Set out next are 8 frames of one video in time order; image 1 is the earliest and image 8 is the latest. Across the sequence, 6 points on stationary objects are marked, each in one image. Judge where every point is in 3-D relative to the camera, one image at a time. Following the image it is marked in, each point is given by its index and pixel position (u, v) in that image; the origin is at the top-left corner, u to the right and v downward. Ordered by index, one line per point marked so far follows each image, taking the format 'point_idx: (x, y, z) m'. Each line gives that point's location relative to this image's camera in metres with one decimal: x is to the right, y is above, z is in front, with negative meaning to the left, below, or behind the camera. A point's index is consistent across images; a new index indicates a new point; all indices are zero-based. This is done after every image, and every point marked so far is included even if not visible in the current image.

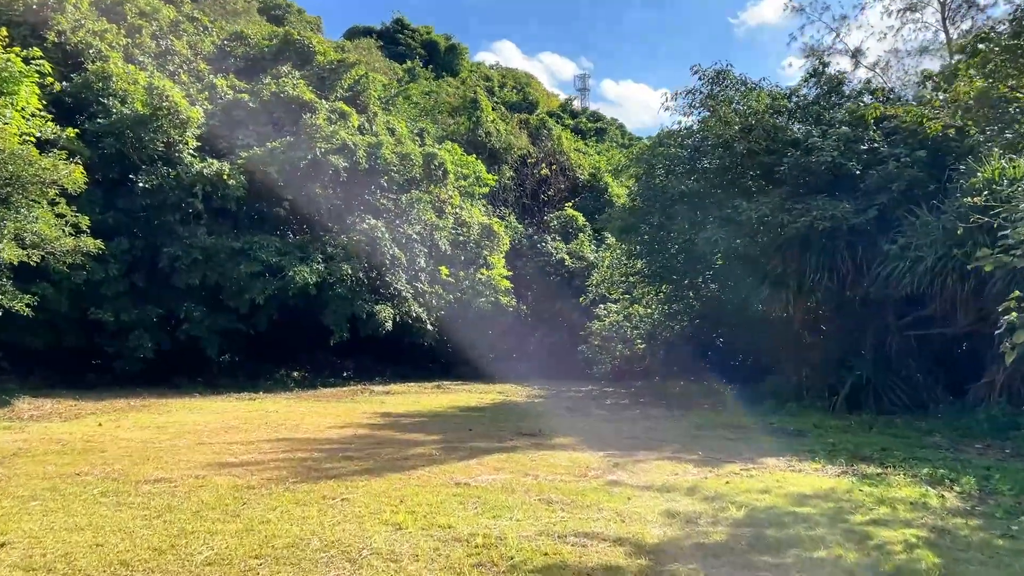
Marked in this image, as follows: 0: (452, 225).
0: (-1.2, +1.2, +16.2) m
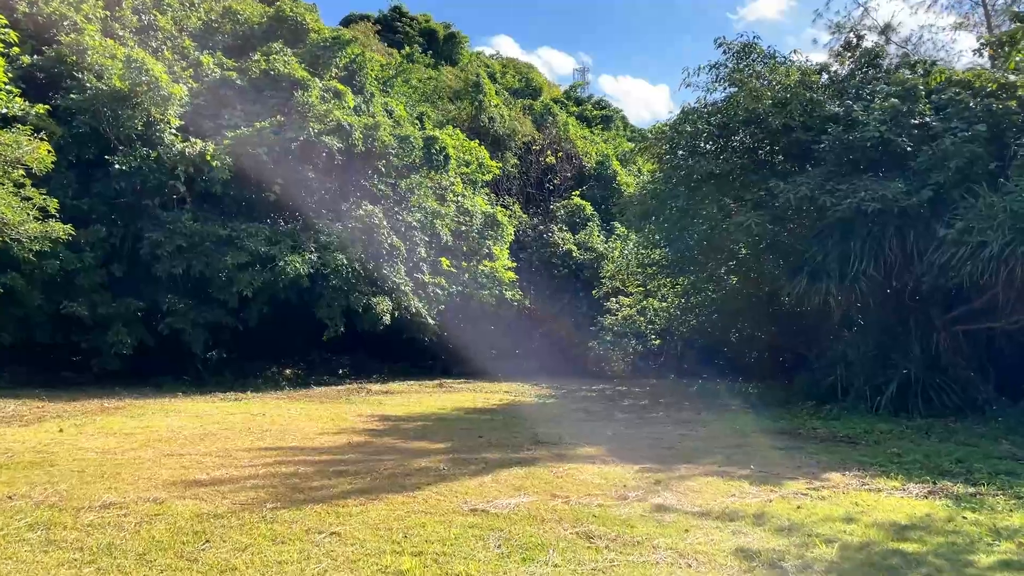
0: (-1.1, +1.4, +15.2) m
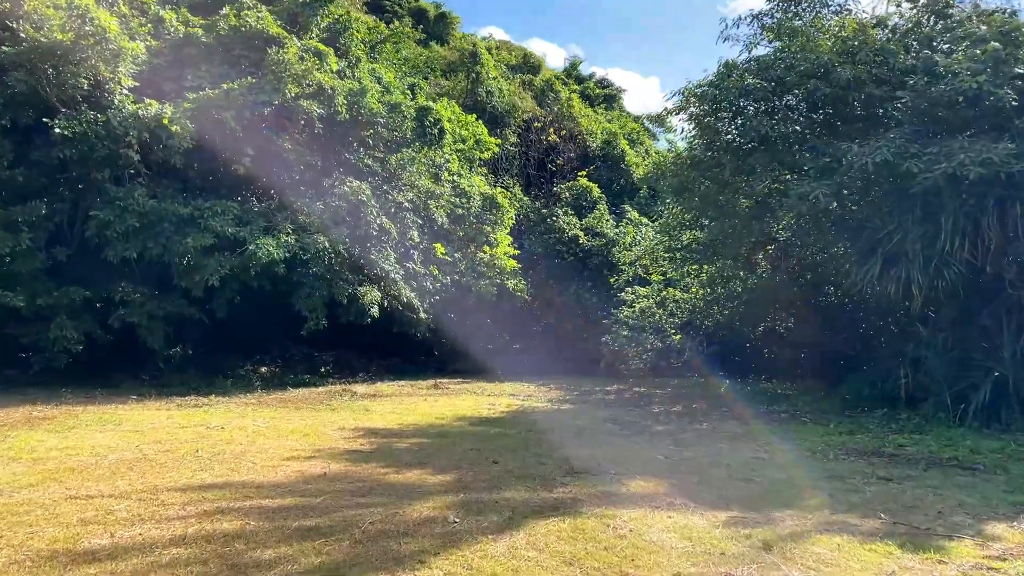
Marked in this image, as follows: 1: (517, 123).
0: (-1.0, +1.5, +13.7) m
1: (+0.1, +3.4, +17.5) m
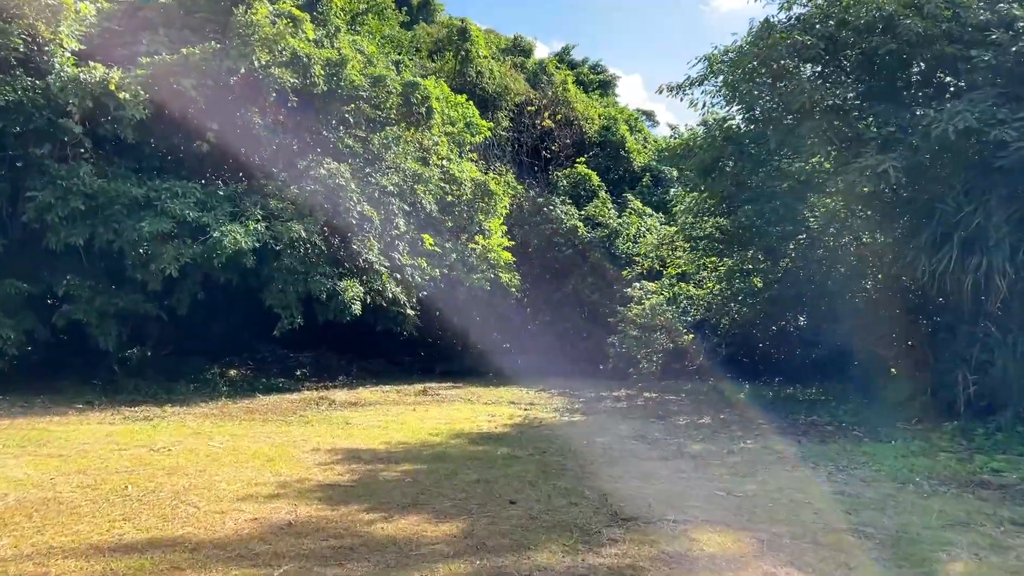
0: (-1.1, +1.6, +12.4) m
1: (0.0, +3.5, +16.3) m
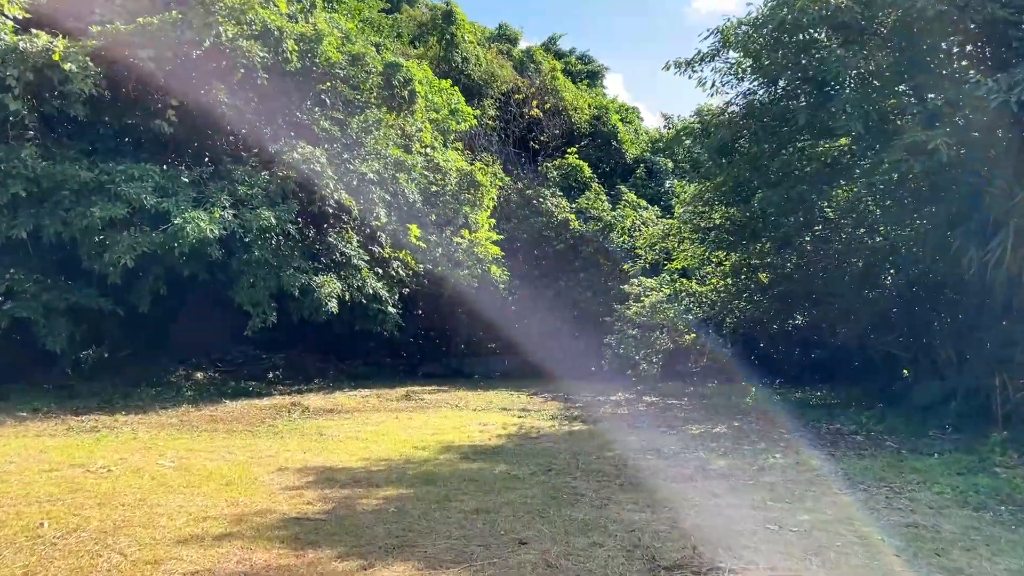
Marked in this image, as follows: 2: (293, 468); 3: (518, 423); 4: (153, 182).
0: (-1.2, +1.7, +11.6) m
1: (-0.3, +3.6, +15.5) m
2: (-1.3, -1.1, +5.0) m
3: (0.0, -1.2, +7.3) m
4: (-3.6, +1.0, +8.3) m
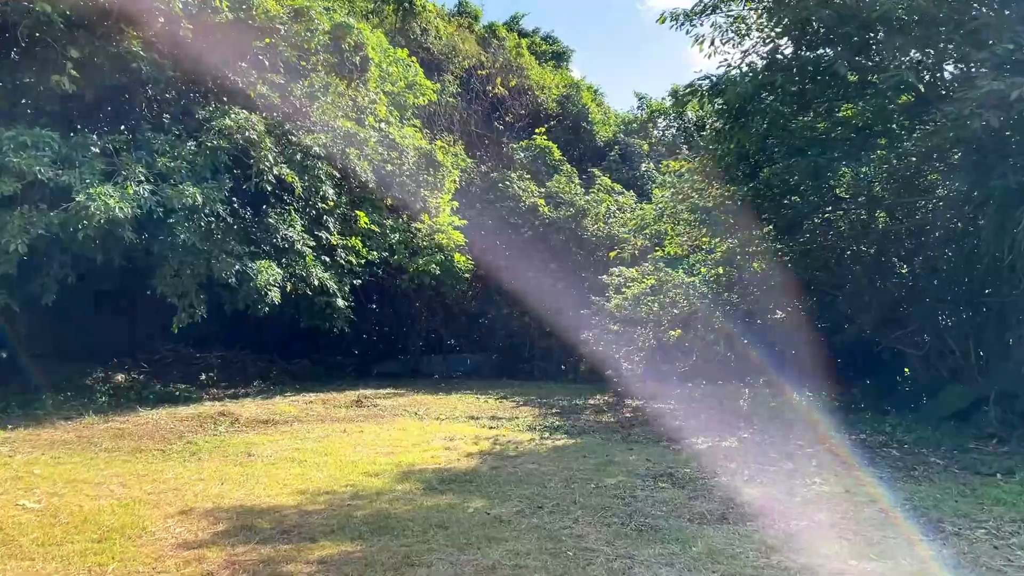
0: (-1.7, +1.8, +10.3) m
1: (-0.9, +3.7, +14.3) m
2: (-1.4, -1.0, +3.8) m
3: (-0.2, -1.1, +6.1) m
4: (-3.8, +1.1, +7.0) m
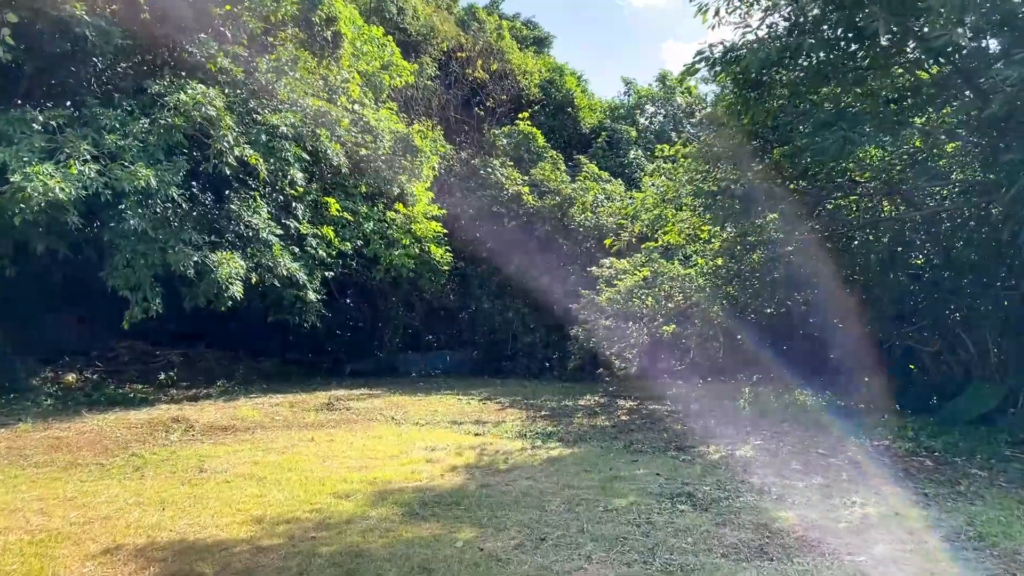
0: (-1.9, +1.9, +9.6) m
1: (-1.2, +3.8, +13.6) m
2: (-1.4, -1.0, +3.1) m
3: (-0.2, -1.0, +5.5) m
4: (-3.9, +1.2, +6.2) m
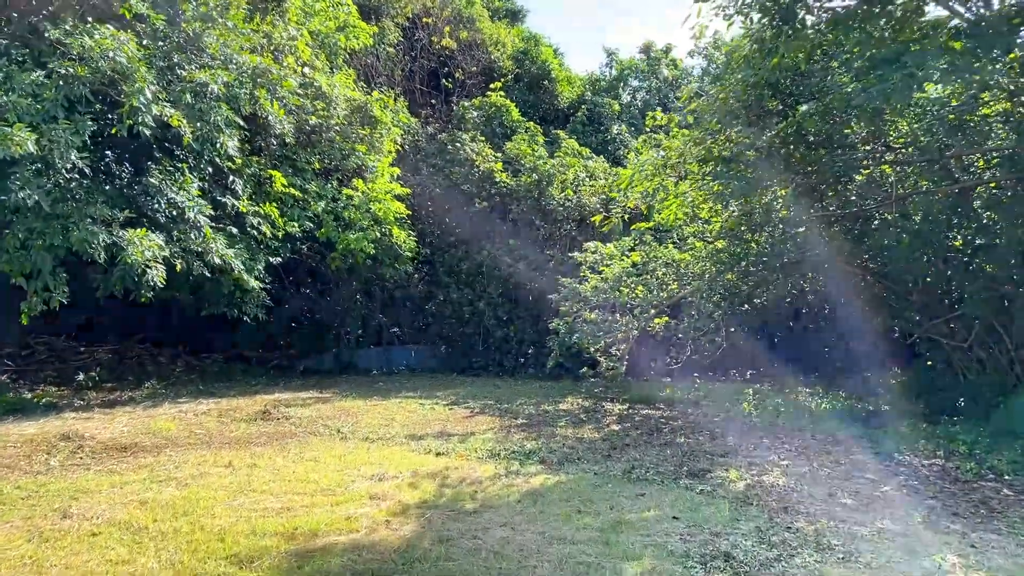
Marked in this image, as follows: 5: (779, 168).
0: (-2.2, +2.0, +8.4) m
1: (-1.7, +4.0, +12.4) m
2: (-1.5, -0.9, +1.9) m
3: (-0.4, -0.9, +4.3) m
4: (-4.1, +1.3, +4.9) m
5: (+1.7, +0.8, +5.8) m
